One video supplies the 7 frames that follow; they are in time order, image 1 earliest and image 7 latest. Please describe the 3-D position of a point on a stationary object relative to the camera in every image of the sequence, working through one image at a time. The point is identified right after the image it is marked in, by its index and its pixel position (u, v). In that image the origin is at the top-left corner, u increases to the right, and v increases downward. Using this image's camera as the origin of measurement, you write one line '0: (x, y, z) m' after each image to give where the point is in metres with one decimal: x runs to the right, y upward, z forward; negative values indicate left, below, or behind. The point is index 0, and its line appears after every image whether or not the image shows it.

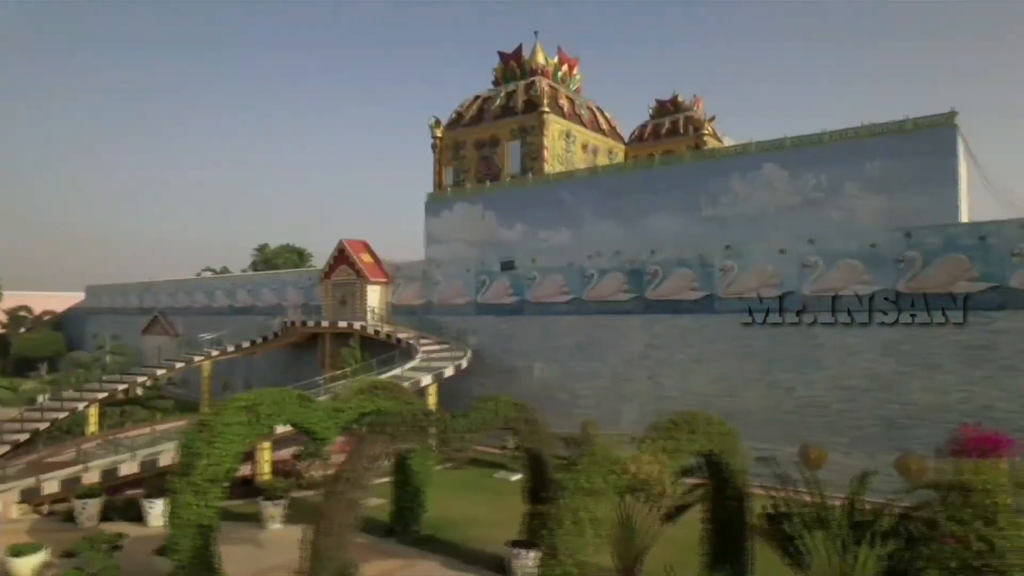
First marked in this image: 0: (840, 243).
0: (+7.2, +1.0, +14.6) m
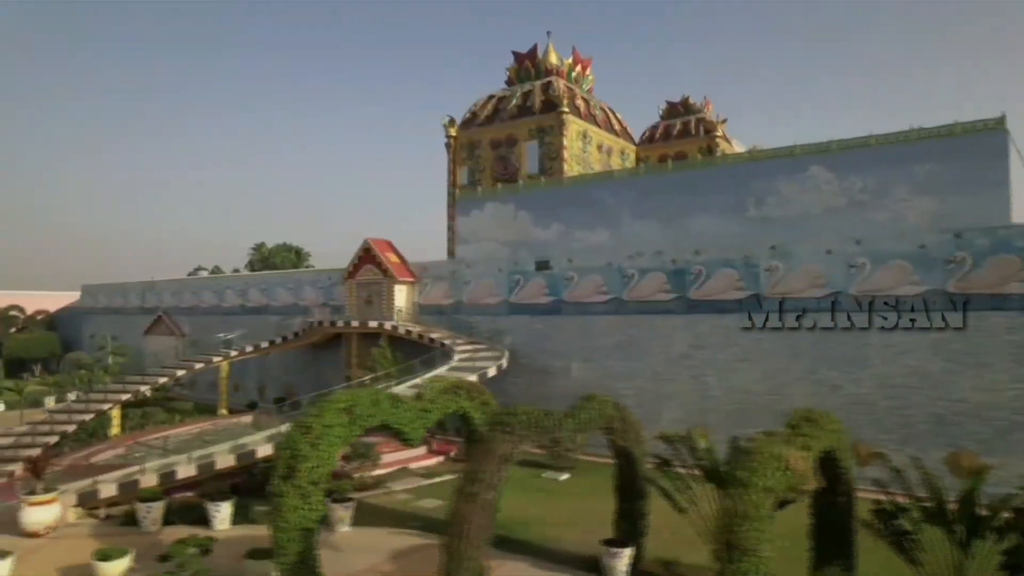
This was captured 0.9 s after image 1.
0: (+8.4, +1.0, +14.9) m
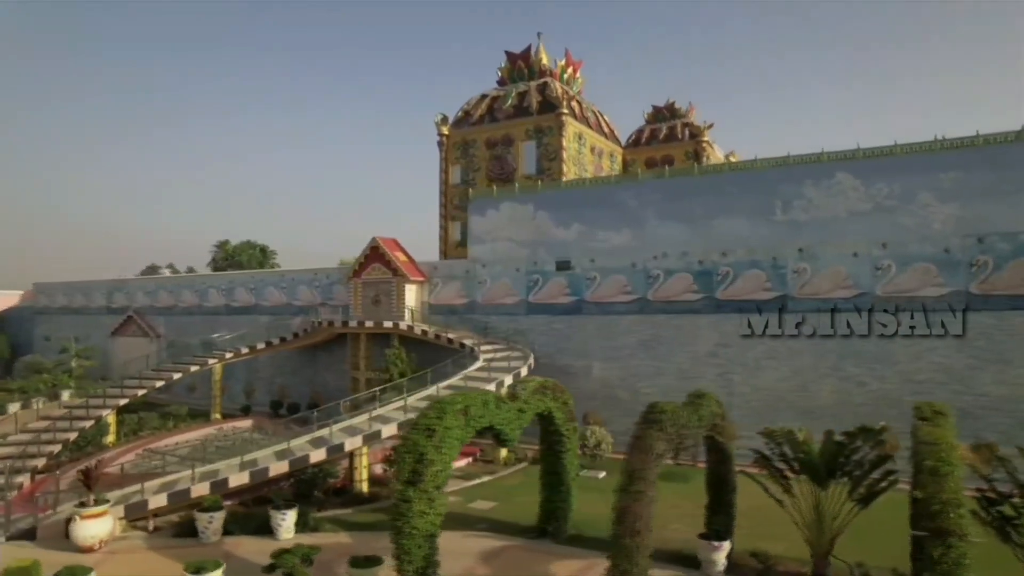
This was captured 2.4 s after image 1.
0: (+9.5, +1.0, +15.8) m
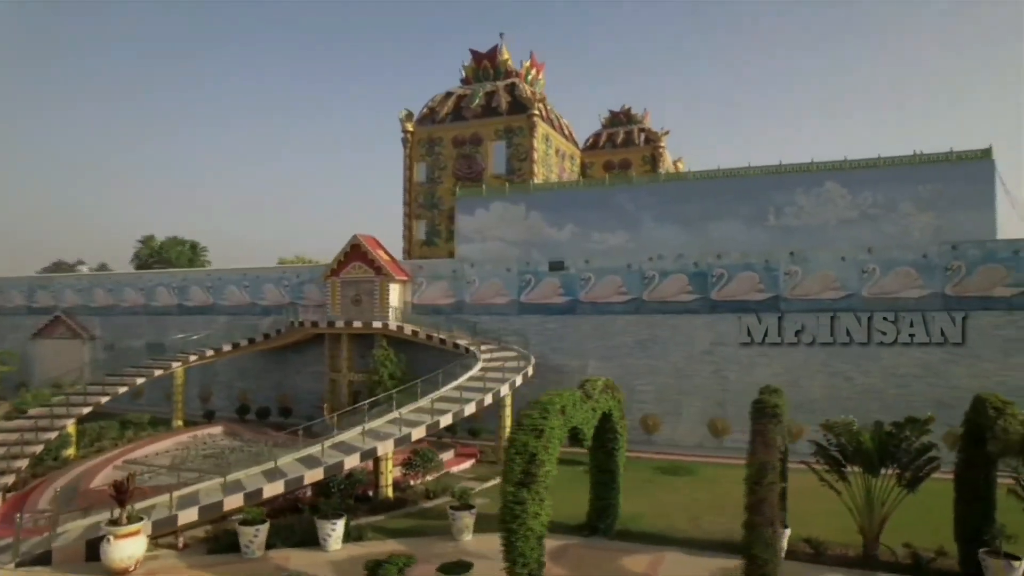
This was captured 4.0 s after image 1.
0: (+9.9, +0.9, +17.2) m
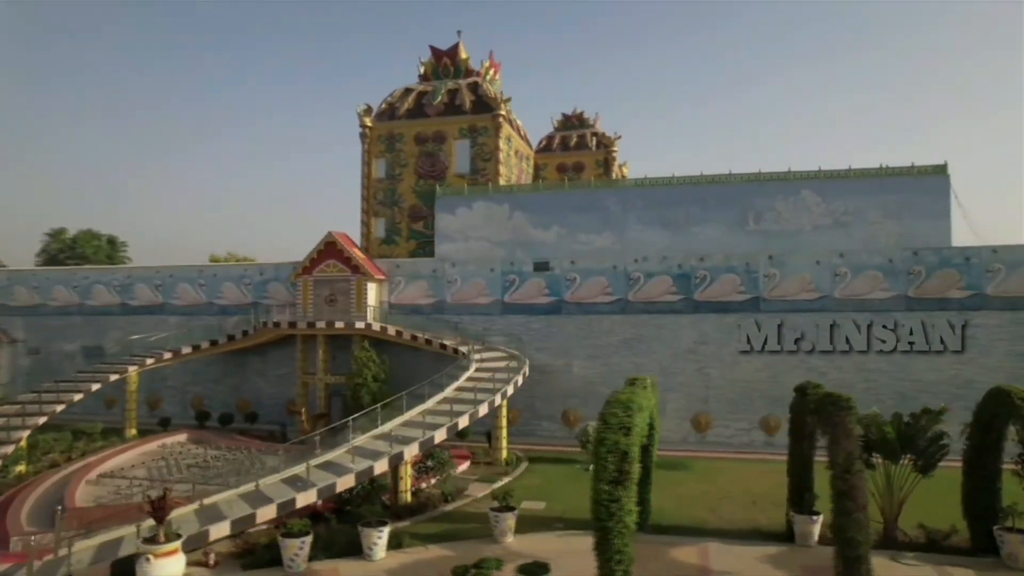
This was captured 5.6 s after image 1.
0: (+9.9, +0.9, +18.6) m
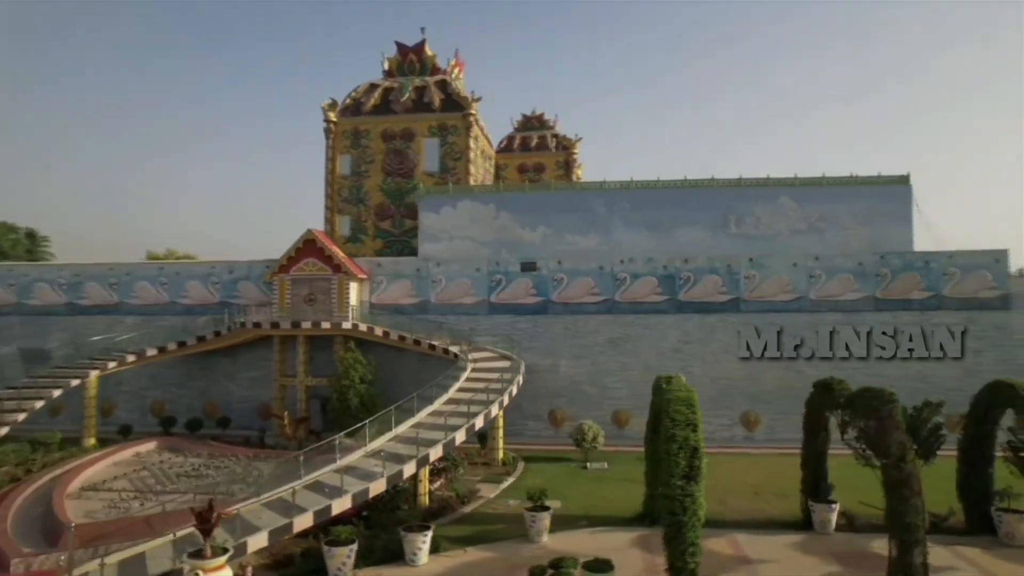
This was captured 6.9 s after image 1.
0: (+9.7, +0.8, +19.8) m
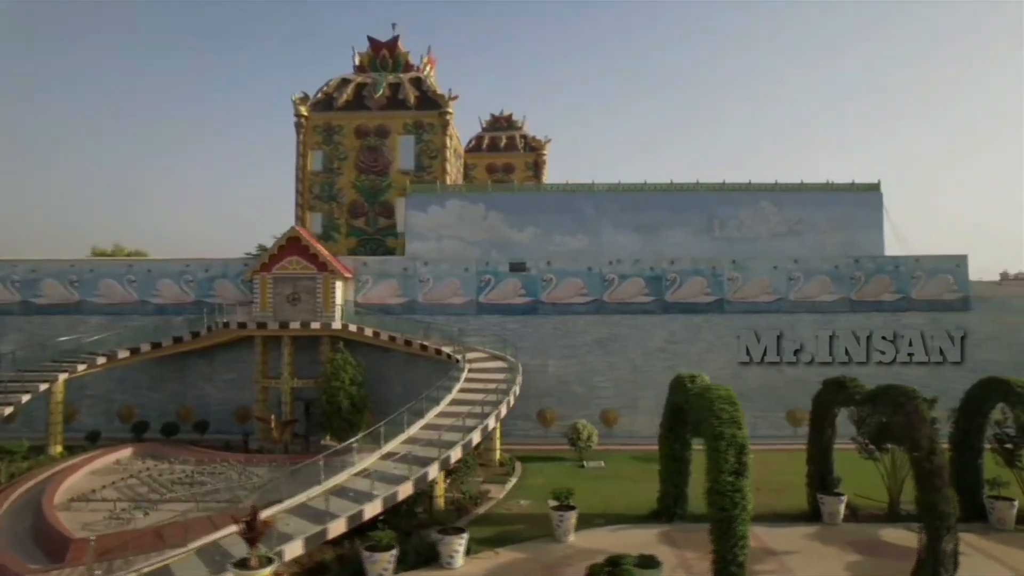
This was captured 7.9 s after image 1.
0: (+9.4, +0.8, +20.7) m
